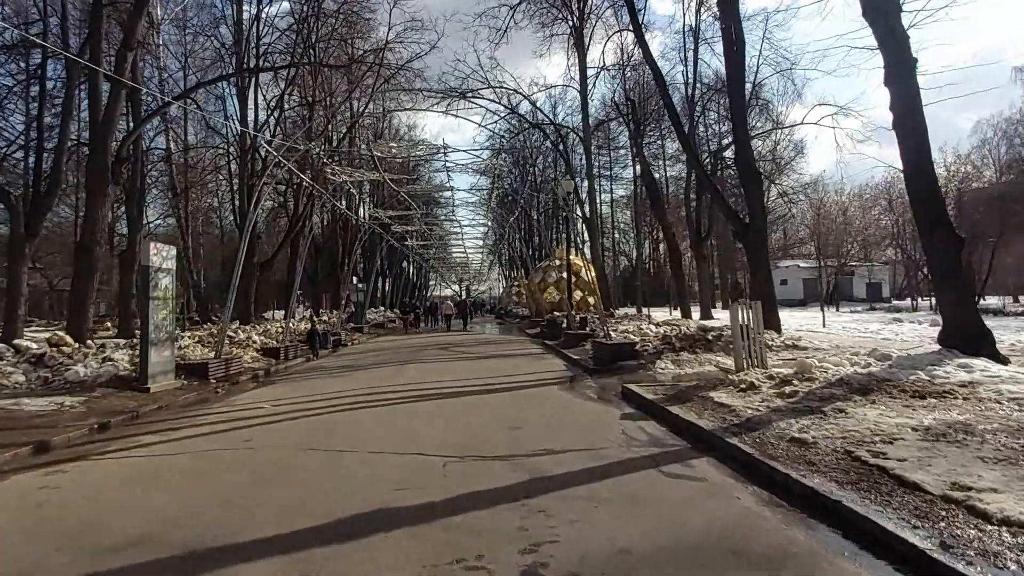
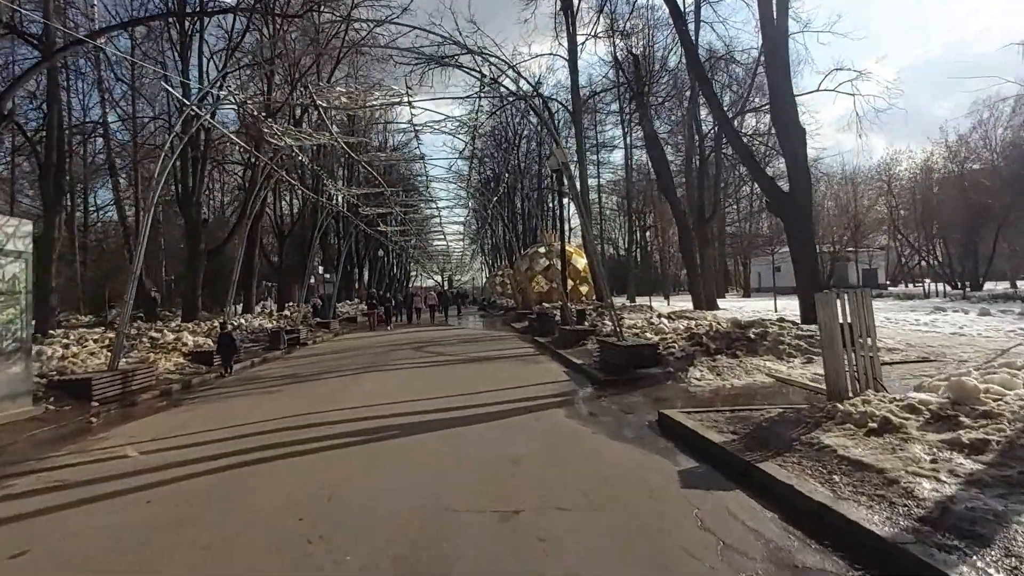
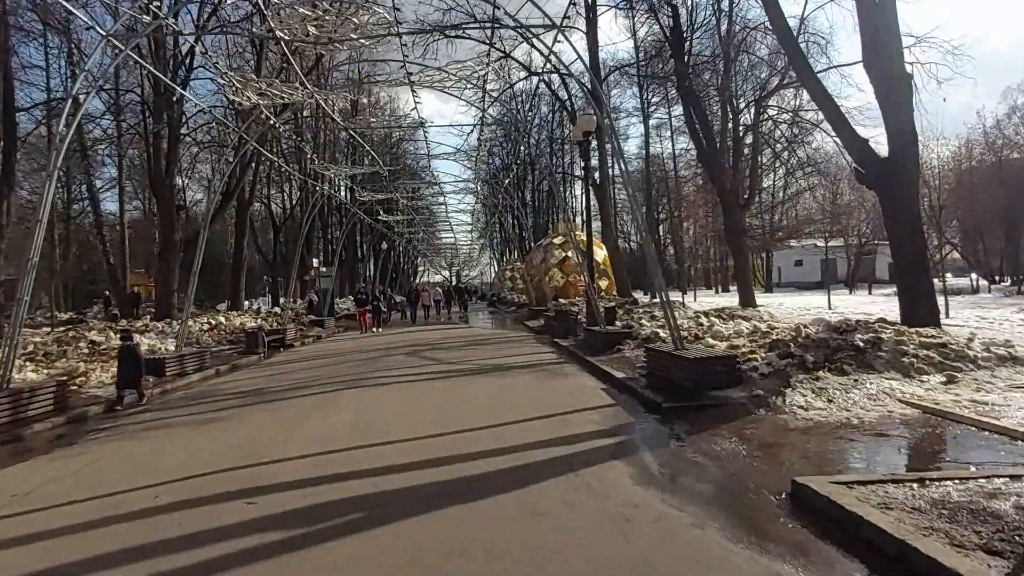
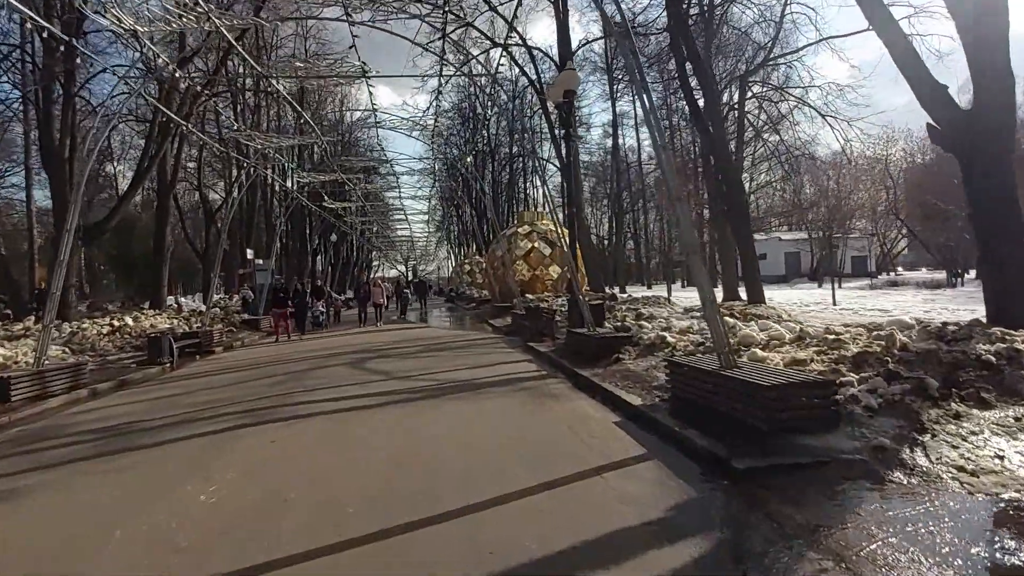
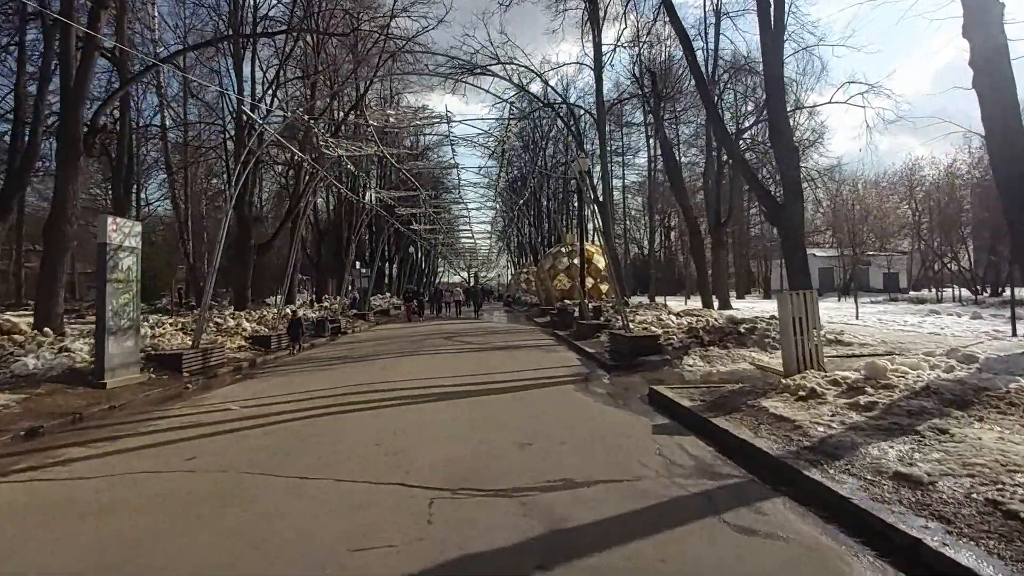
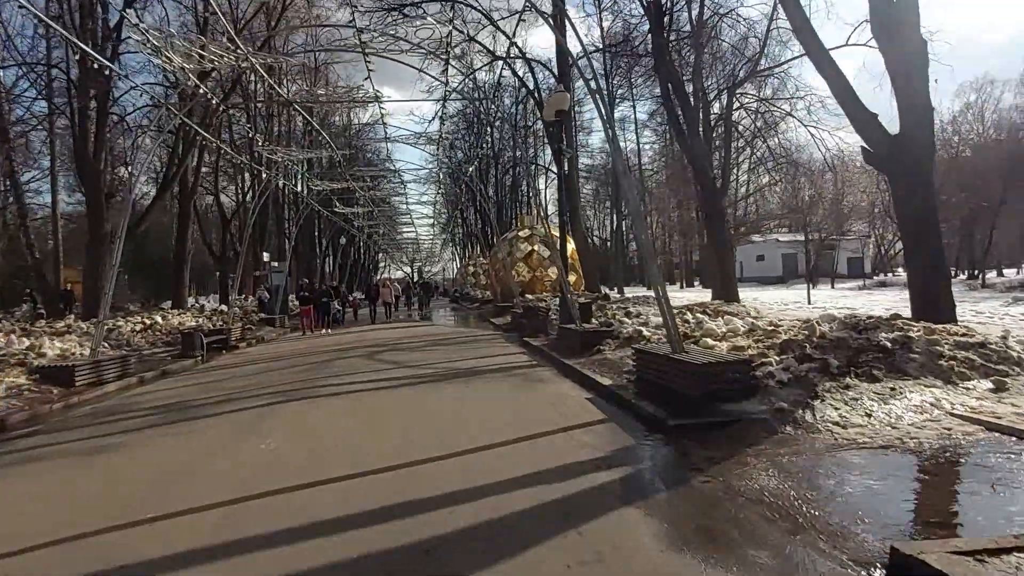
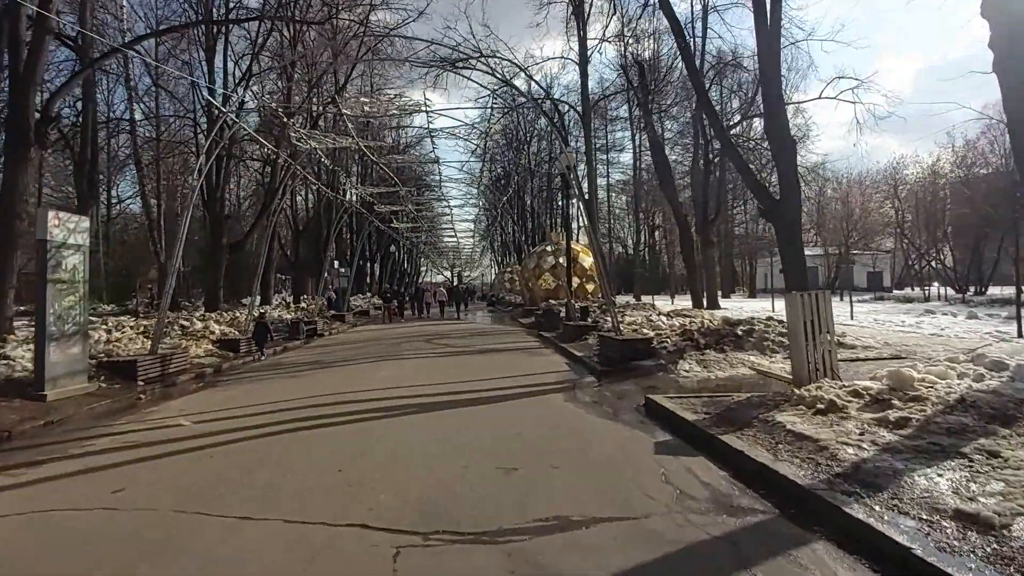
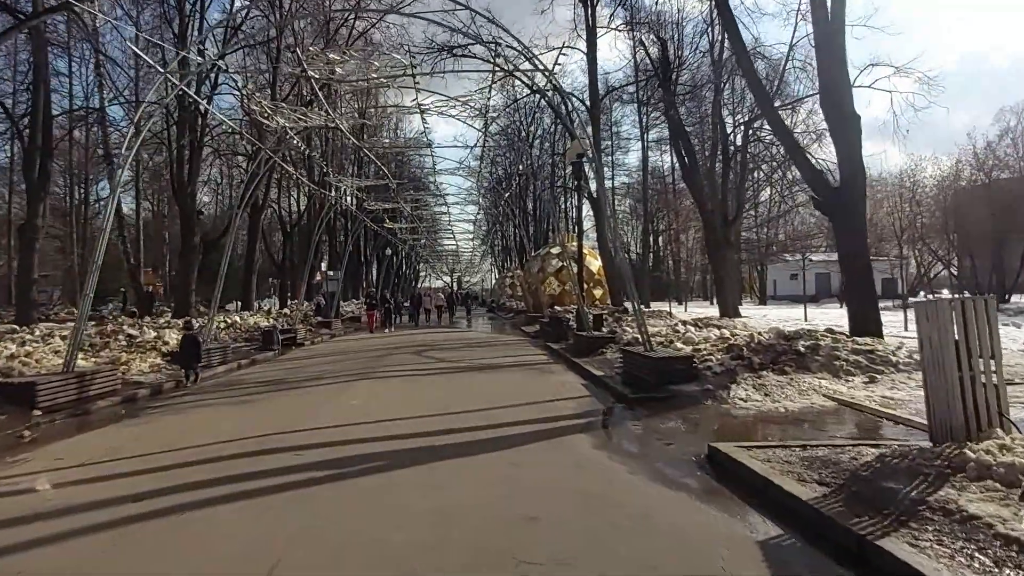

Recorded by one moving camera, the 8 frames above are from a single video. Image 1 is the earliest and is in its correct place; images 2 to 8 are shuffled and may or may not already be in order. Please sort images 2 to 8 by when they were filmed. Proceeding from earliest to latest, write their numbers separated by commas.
5, 7, 2, 8, 3, 6, 4
